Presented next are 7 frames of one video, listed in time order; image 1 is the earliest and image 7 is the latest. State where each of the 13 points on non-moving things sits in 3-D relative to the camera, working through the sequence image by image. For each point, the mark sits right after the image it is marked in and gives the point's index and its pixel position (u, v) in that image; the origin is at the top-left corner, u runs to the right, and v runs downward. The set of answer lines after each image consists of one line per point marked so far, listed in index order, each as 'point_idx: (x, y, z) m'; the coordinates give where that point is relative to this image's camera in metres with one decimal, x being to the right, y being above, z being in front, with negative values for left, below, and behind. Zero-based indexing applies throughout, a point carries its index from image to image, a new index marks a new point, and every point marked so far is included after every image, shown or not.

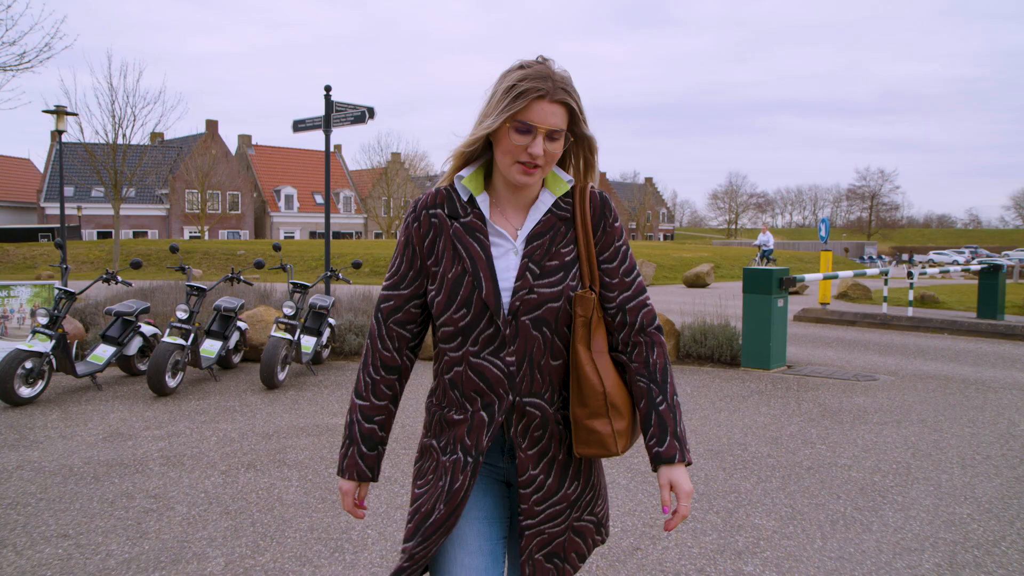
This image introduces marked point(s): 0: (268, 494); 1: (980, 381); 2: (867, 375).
0: (-1.4, -1.2, +4.5) m
1: (+4.8, -1.0, +7.6) m
2: (+3.8, -0.9, +8.0) m
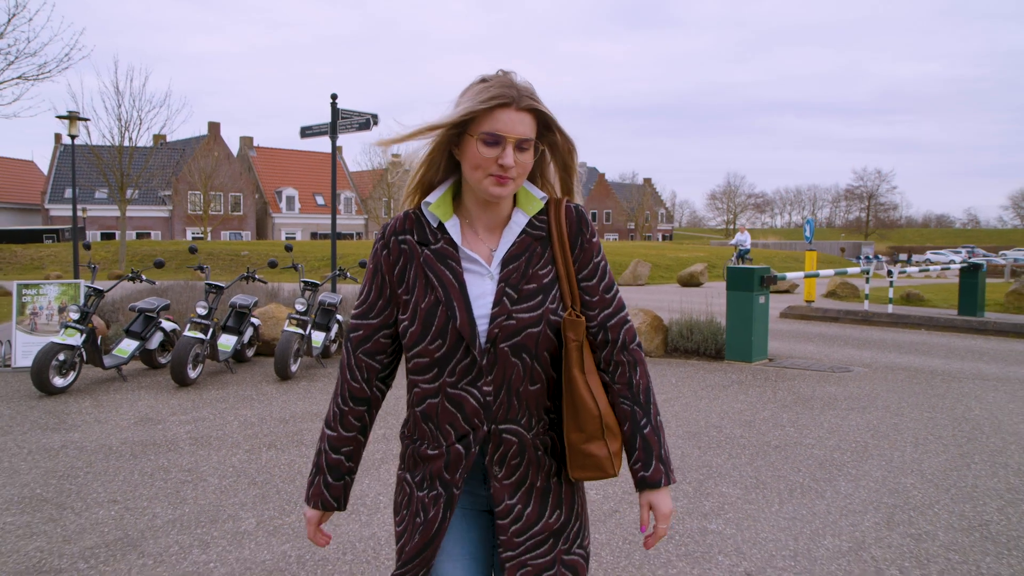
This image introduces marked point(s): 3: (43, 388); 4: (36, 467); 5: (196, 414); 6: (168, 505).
0: (-1.5, -1.2, +5.0) m
1: (+4.8, -0.9, +8.2) m
2: (+3.8, -0.9, +8.6) m
3: (-4.3, -0.9, +6.9) m
4: (-3.2, -1.2, +4.9) m
5: (-2.7, -1.1, +6.4) m
6: (-2.0, -1.3, +4.3) m
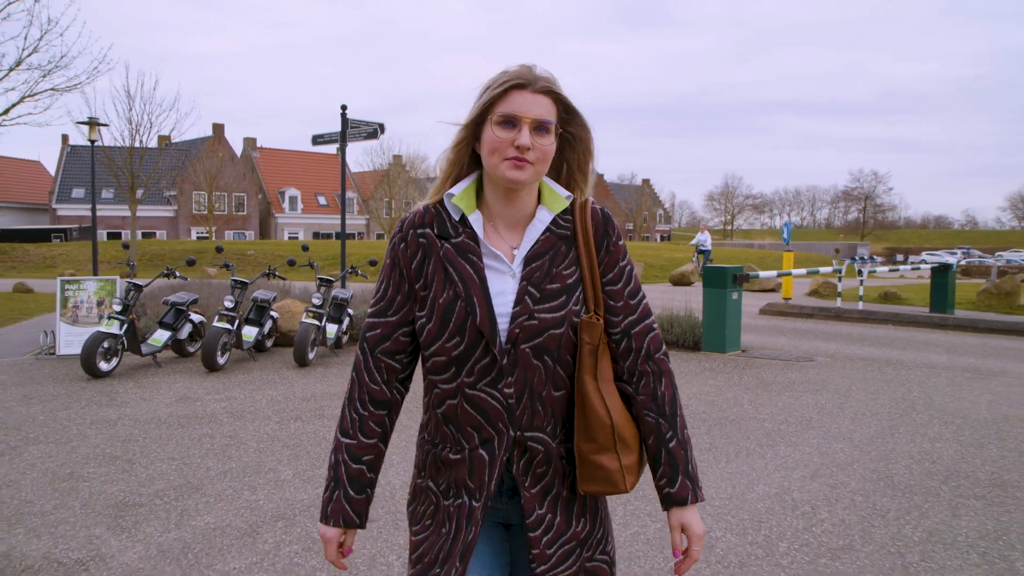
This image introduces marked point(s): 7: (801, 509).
0: (-1.5, -1.2, +5.9) m
1: (+4.7, -0.9, +9.1) m
2: (+3.7, -0.9, +9.5) m
3: (-4.4, -0.9, +7.8) m
4: (-3.2, -1.1, +5.8) m
5: (-2.8, -1.0, +7.3) m
6: (-2.0, -1.2, +5.2) m
7: (+1.7, -1.3, +4.4) m
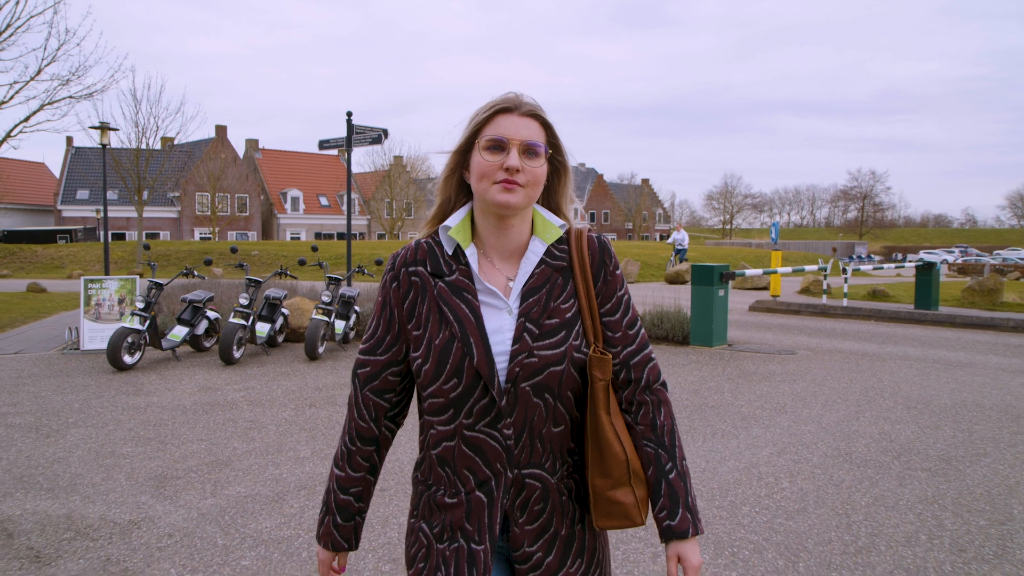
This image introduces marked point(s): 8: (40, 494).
0: (-1.6, -1.1, +6.4) m
1: (+4.7, -0.8, +9.6) m
2: (+3.7, -0.8, +10.0) m
3: (-4.4, -0.8, +8.3) m
4: (-3.2, -1.1, +6.4) m
5: (-2.8, -1.0, +7.8) m
6: (-2.1, -1.2, +5.7) m
7: (+1.7, -1.3, +4.9) m
8: (-2.9, -1.3, +4.6) m
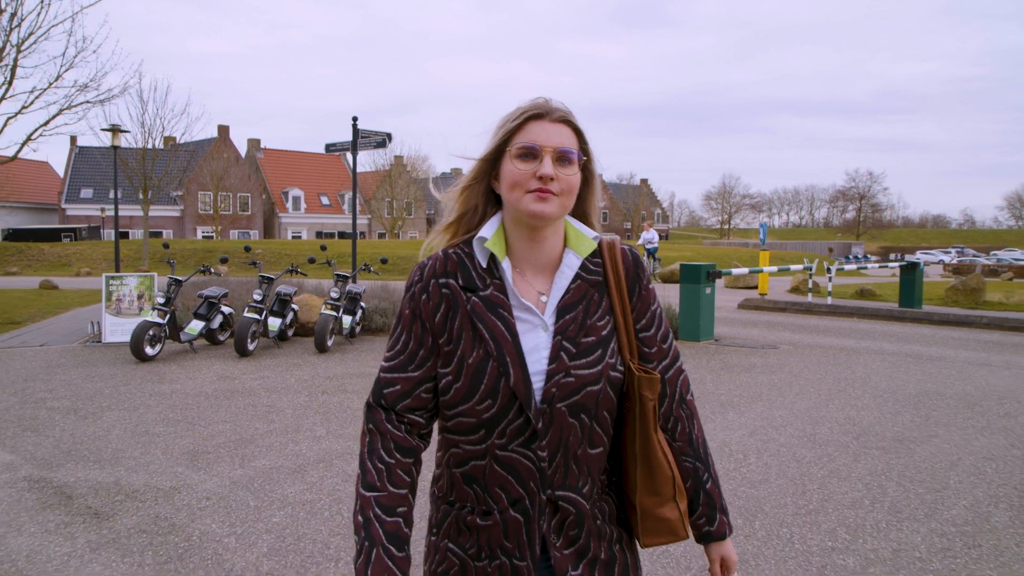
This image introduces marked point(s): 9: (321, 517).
0: (-1.6, -1.1, +7.0) m
1: (+4.7, -0.8, +10.2) m
2: (+3.7, -0.8, +10.6) m
3: (-4.4, -0.8, +8.9) m
4: (-3.3, -1.1, +6.9) m
5: (-2.8, -1.0, +8.4) m
6: (-2.1, -1.1, +6.3) m
7: (+1.6, -1.2, +5.5) m
8: (-2.9, -1.2, +5.1) m
9: (-1.1, -1.3, +4.3) m
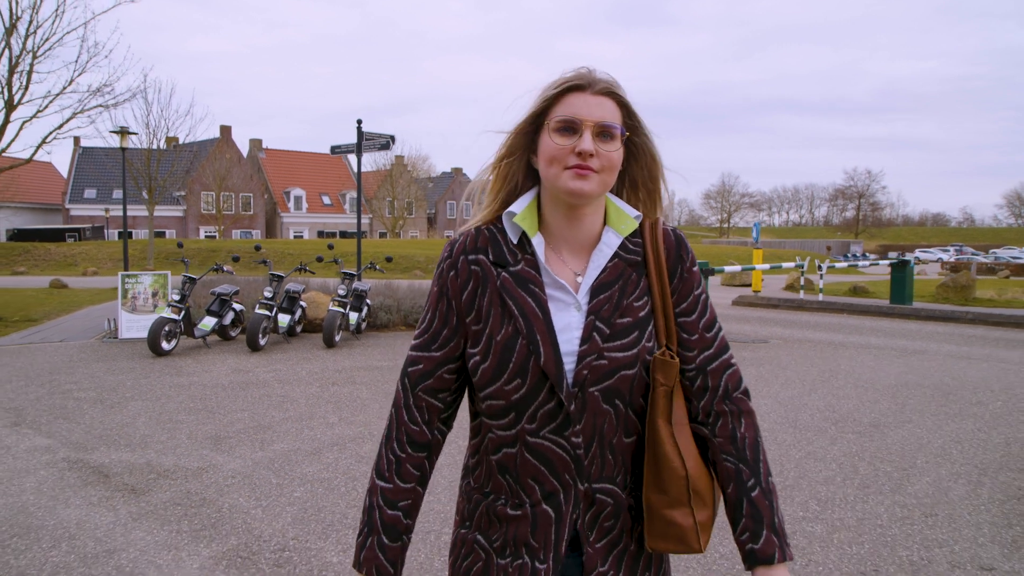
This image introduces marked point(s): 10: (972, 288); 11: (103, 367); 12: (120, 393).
0: (-1.6, -1.1, +7.4) m
1: (+4.7, -0.8, +10.6) m
2: (+3.7, -0.8, +11.0) m
3: (-4.4, -0.8, +9.3) m
4: (-3.3, -1.0, +7.3) m
5: (-2.8, -0.9, +8.8) m
6: (-2.1, -1.1, +6.7) m
7: (+1.6, -1.2, +5.9) m
8: (-2.9, -1.2, +5.6) m
9: (-1.1, -1.3, +4.7) m
10: (+10.7, 0.0, +17.4) m
11: (-4.7, -0.9, +8.6) m
12: (-3.9, -1.0, +7.3) m
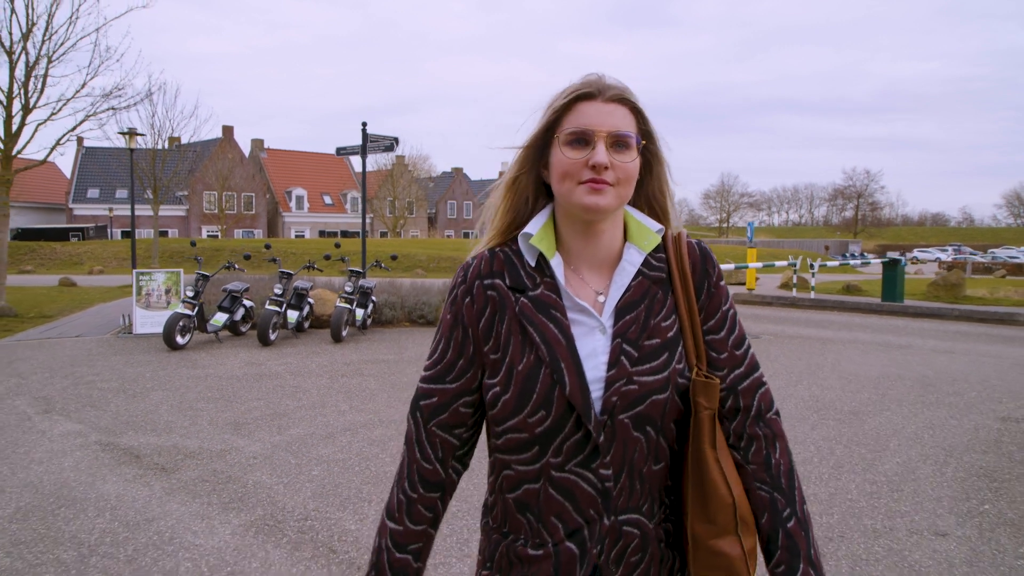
0: (-1.6, -1.0, +7.8) m
1: (+4.7, -0.7, +11.0) m
2: (+3.7, -0.7, +11.4) m
3: (-4.4, -0.7, +9.7) m
4: (-3.3, -1.0, +7.7) m
5: (-2.8, -0.9, +9.2) m
6: (-2.1, -1.1, +7.1) m
7: (+1.7, -1.2, +6.3) m
8: (-2.9, -1.1, +5.9) m
9: (-1.1, -1.2, +5.1) m
10: (+10.7, 0.0, +17.8) m
11: (-4.7, -0.9, +9.0) m
12: (-3.9, -1.0, +7.7) m
